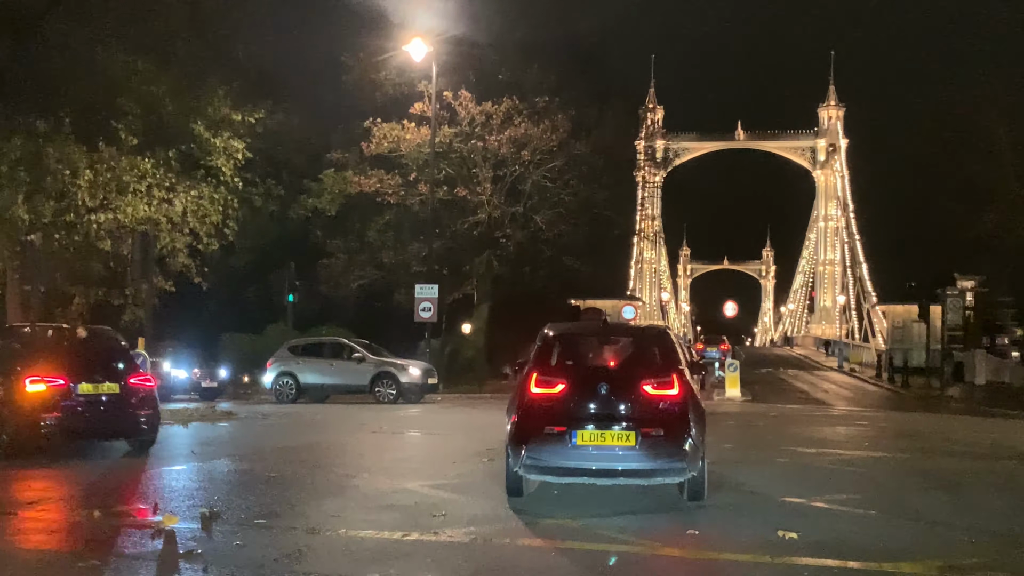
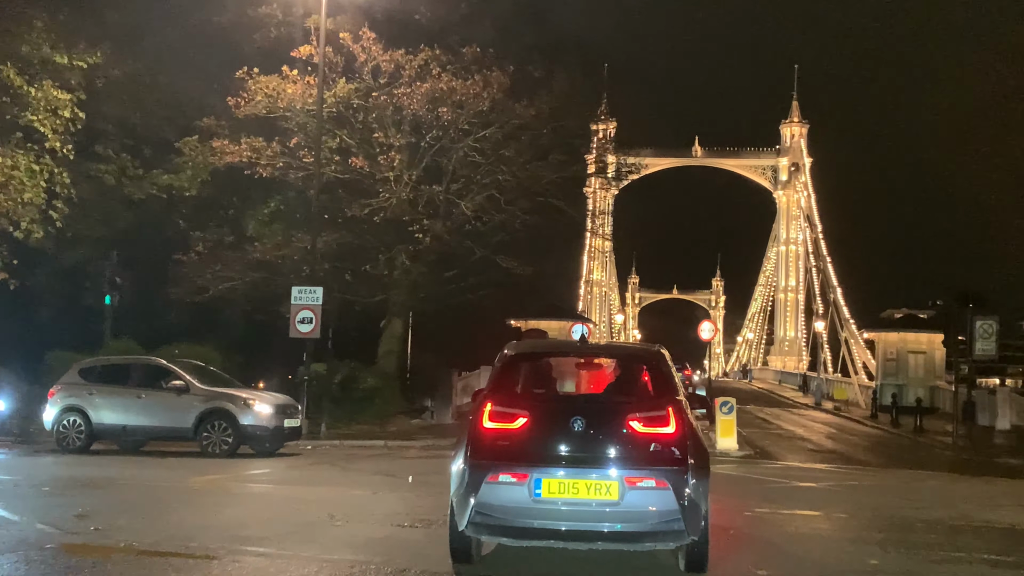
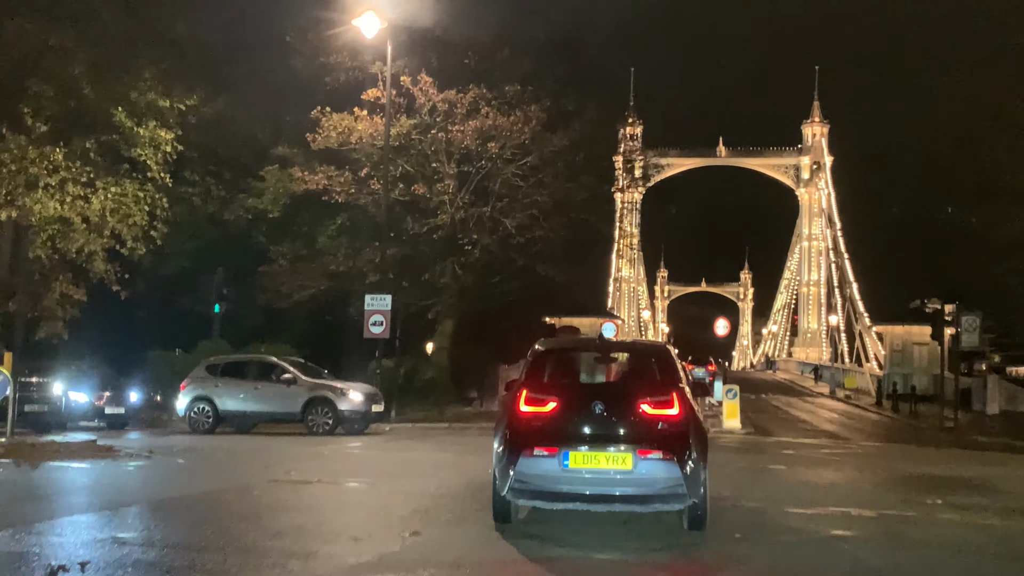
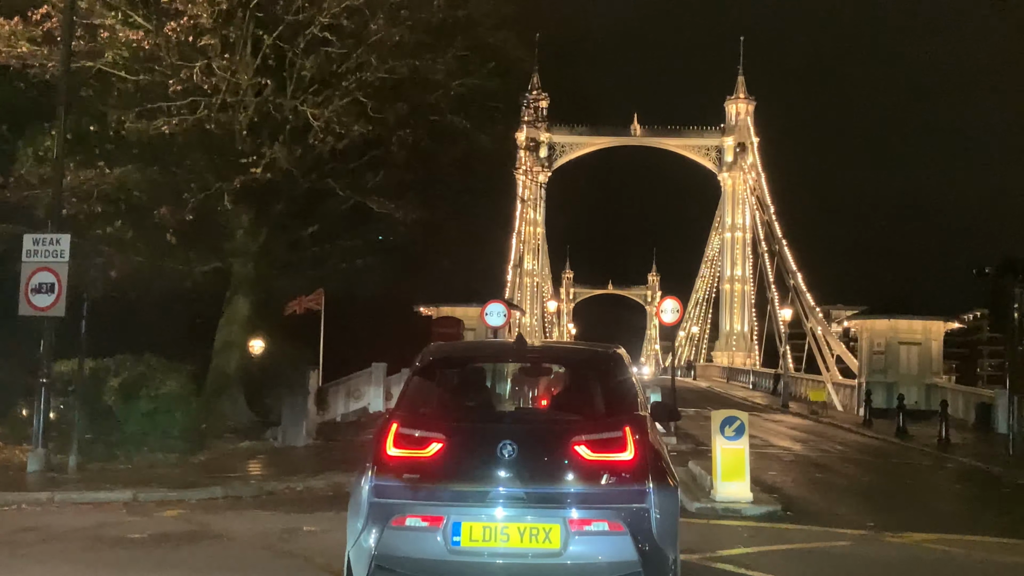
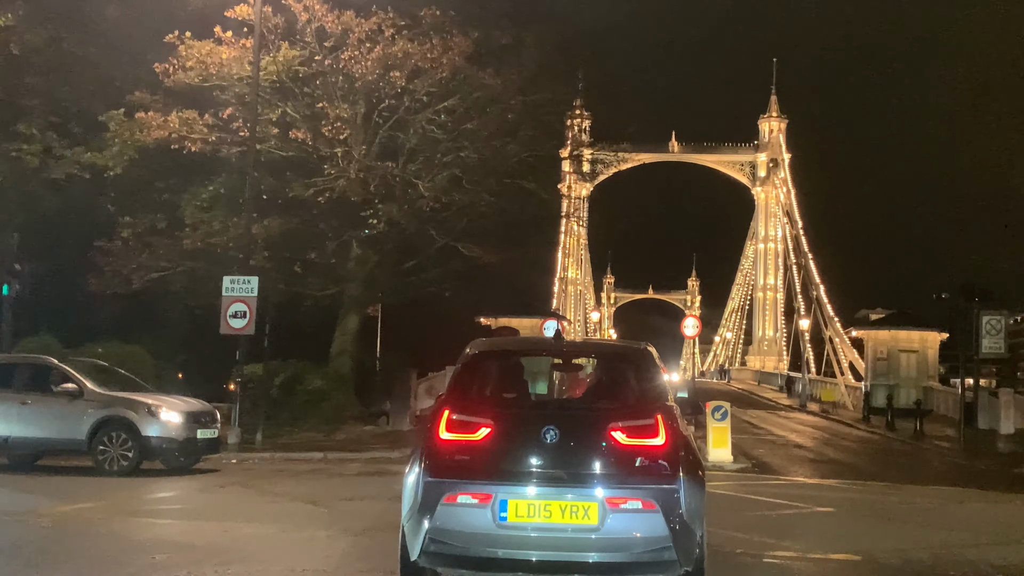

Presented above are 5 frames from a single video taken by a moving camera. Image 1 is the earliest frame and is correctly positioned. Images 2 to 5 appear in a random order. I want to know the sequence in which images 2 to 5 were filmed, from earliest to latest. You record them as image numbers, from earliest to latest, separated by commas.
3, 2, 5, 4
